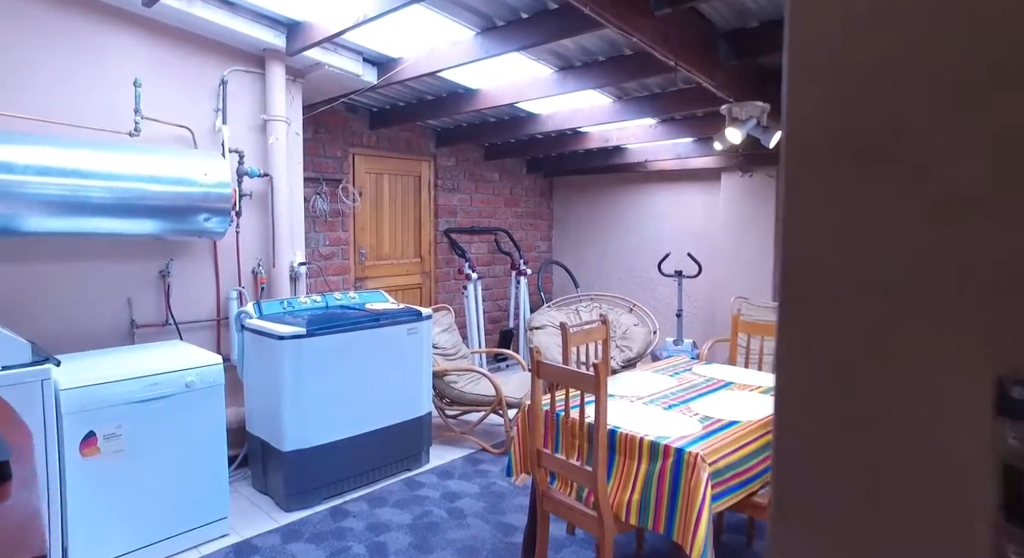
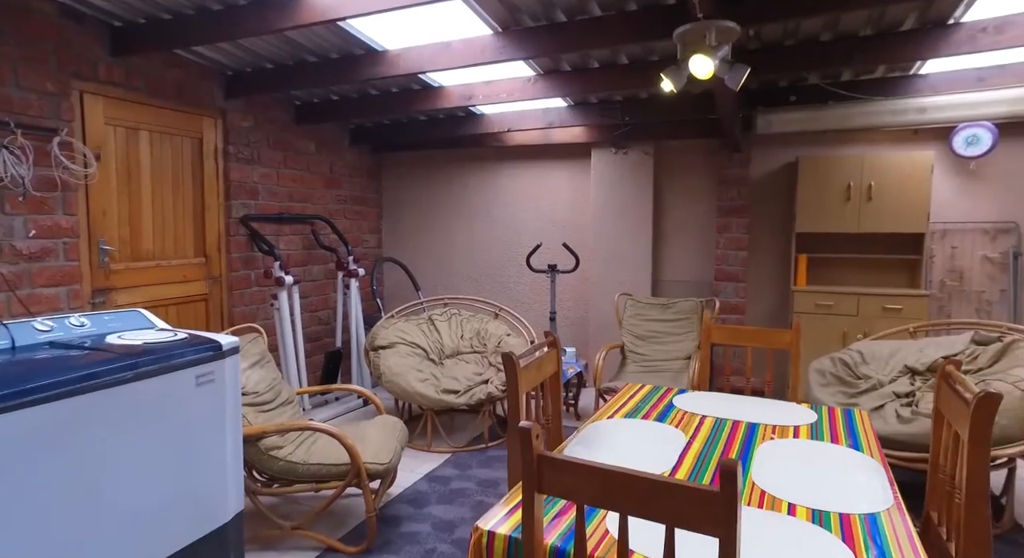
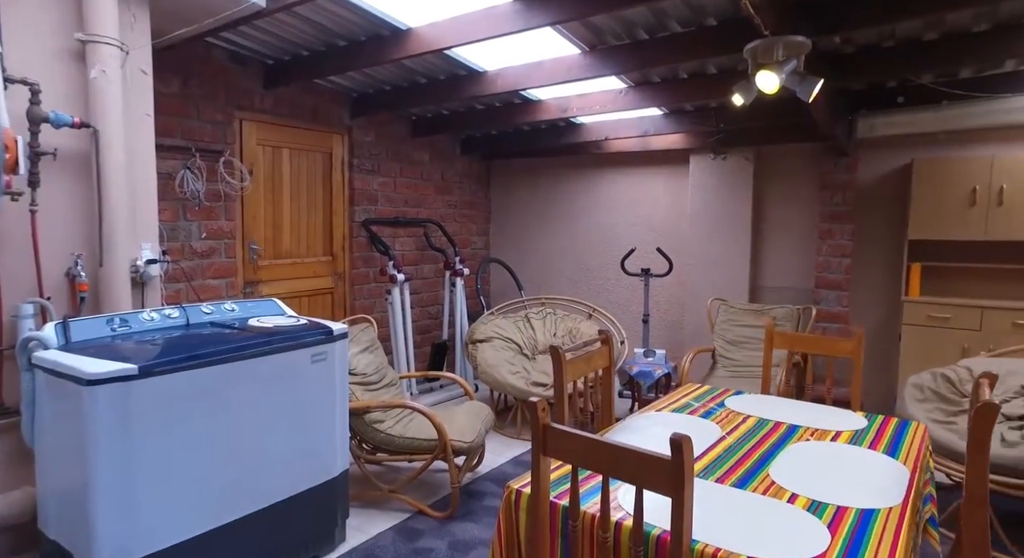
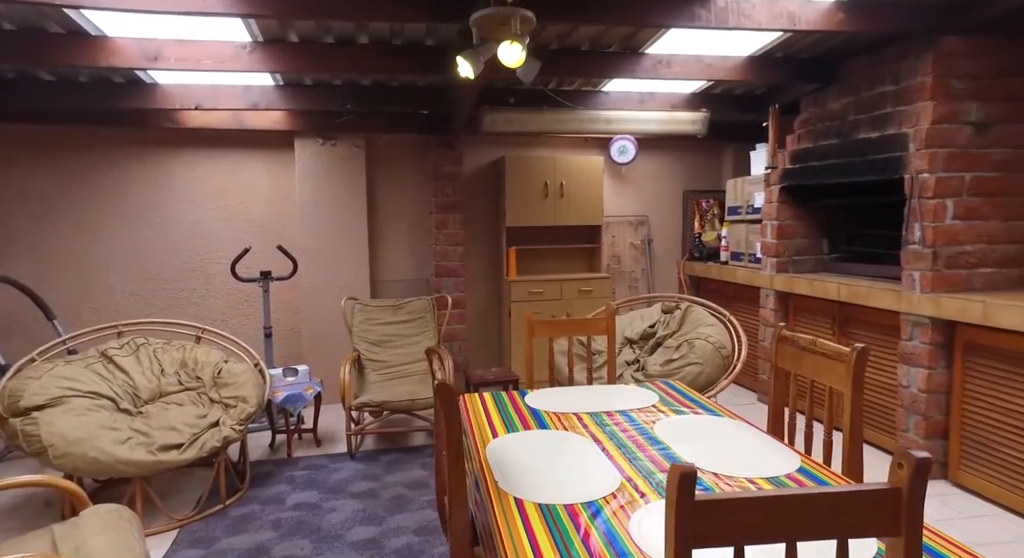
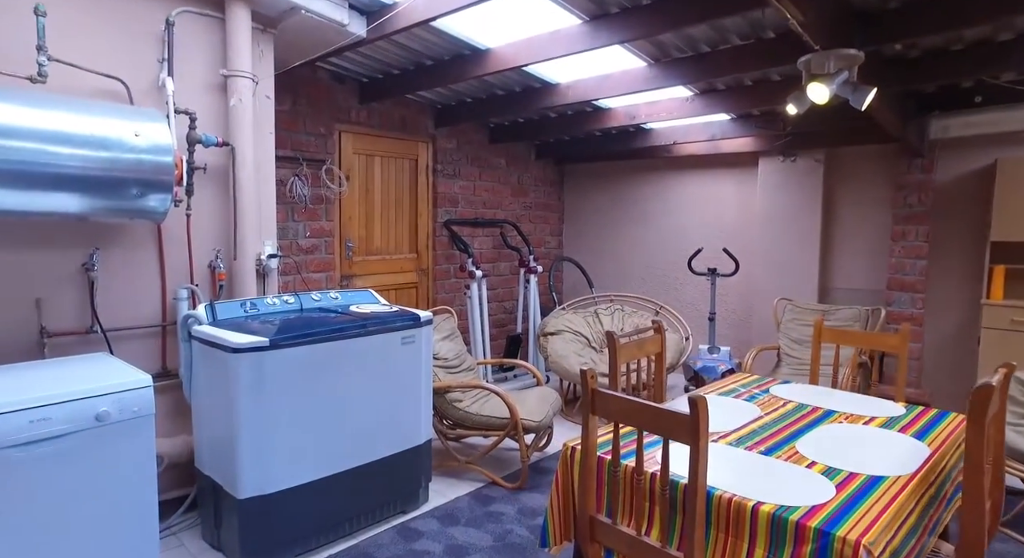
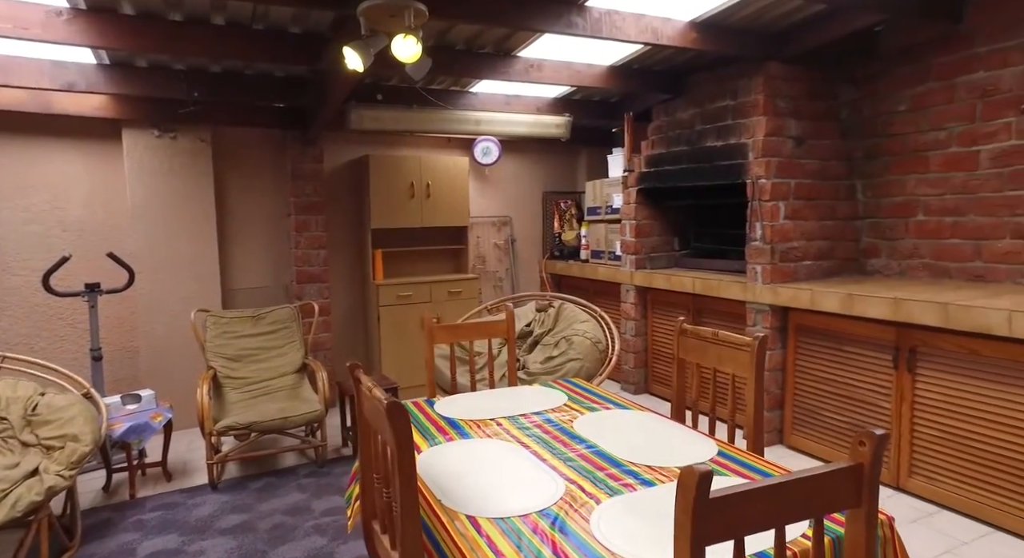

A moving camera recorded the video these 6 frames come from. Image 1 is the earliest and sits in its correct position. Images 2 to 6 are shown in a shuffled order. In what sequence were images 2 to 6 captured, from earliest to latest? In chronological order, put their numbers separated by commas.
5, 3, 2, 4, 6
